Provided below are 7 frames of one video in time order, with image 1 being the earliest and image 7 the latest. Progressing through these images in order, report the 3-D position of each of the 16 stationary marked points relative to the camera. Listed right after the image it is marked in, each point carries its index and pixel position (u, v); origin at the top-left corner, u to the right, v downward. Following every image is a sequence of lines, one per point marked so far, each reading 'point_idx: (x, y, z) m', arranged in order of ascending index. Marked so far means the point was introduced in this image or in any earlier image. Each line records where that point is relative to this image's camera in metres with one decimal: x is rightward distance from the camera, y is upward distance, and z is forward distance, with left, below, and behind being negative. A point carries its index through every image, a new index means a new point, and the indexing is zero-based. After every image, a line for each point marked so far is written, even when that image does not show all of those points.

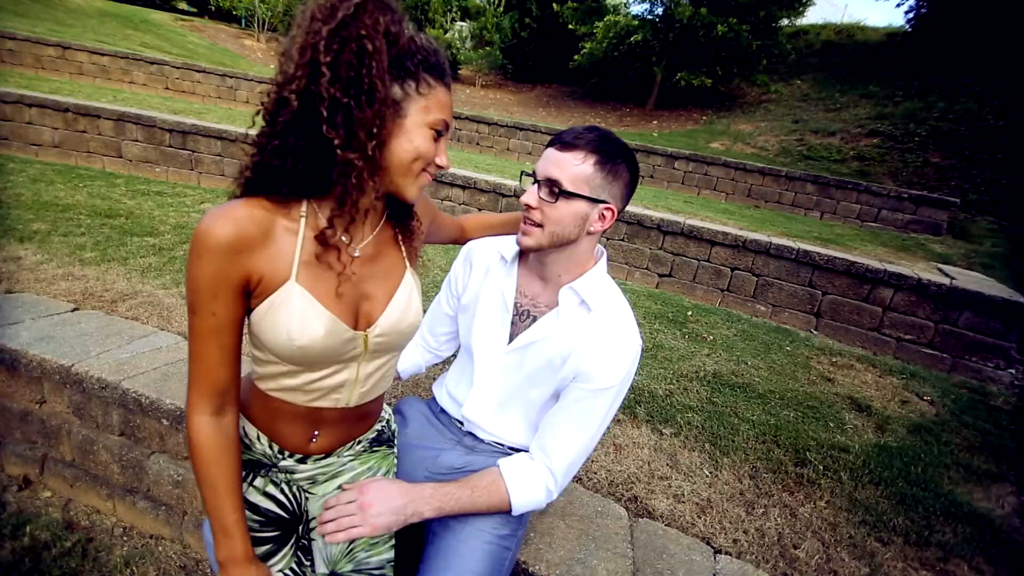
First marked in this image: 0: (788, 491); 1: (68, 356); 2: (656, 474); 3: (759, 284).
0: (+0.9, -0.7, +1.6) m
1: (-1.5, -0.2, +1.6) m
2: (+0.5, -0.6, +1.6) m
3: (+1.8, 0.0, +3.5) m
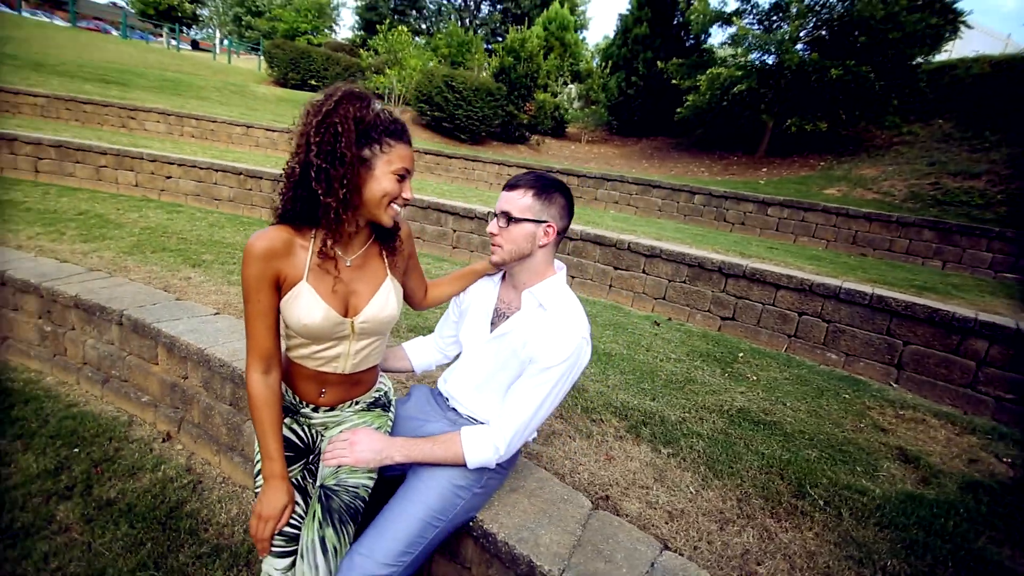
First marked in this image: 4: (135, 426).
0: (+0.9, -0.8, +1.7) m
1: (-1.5, -0.3, +2.3) m
2: (+0.5, -0.7, +1.8) m
3: (+2.2, -0.3, +3.3) m
4: (-1.9, -0.7, +2.5) m
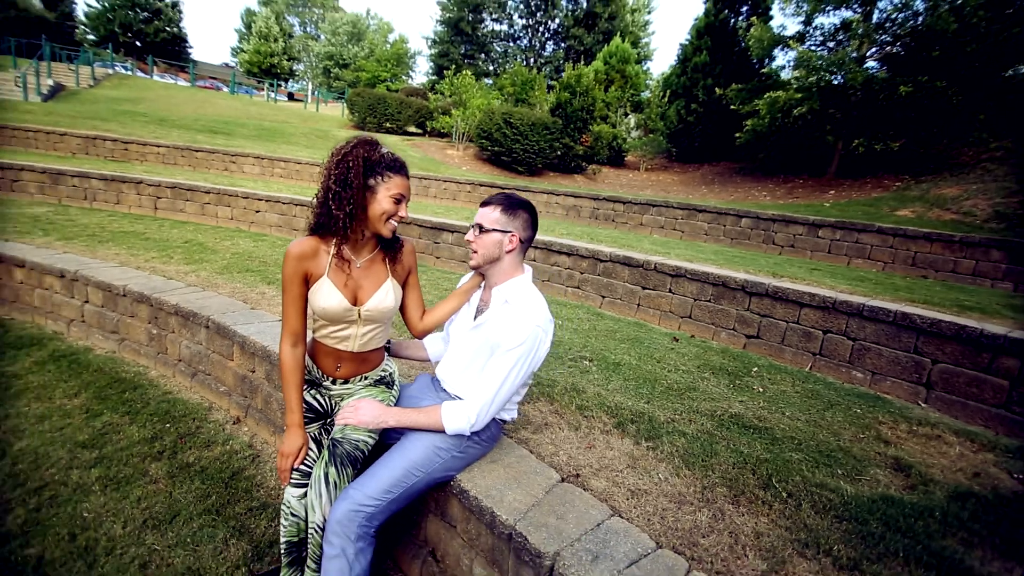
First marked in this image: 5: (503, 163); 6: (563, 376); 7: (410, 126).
0: (+0.8, -0.8, +1.8) m
1: (-1.4, -0.3, +2.8) m
2: (+0.4, -0.7, +2.0) m
3: (+2.4, -0.4, +3.3) m
4: (-1.9, -0.8, +3.0) m
5: (-0.3, +3.9, +15.1) m
6: (+0.3, -0.5, +2.8) m
7: (-4.2, +6.7, +19.7) m
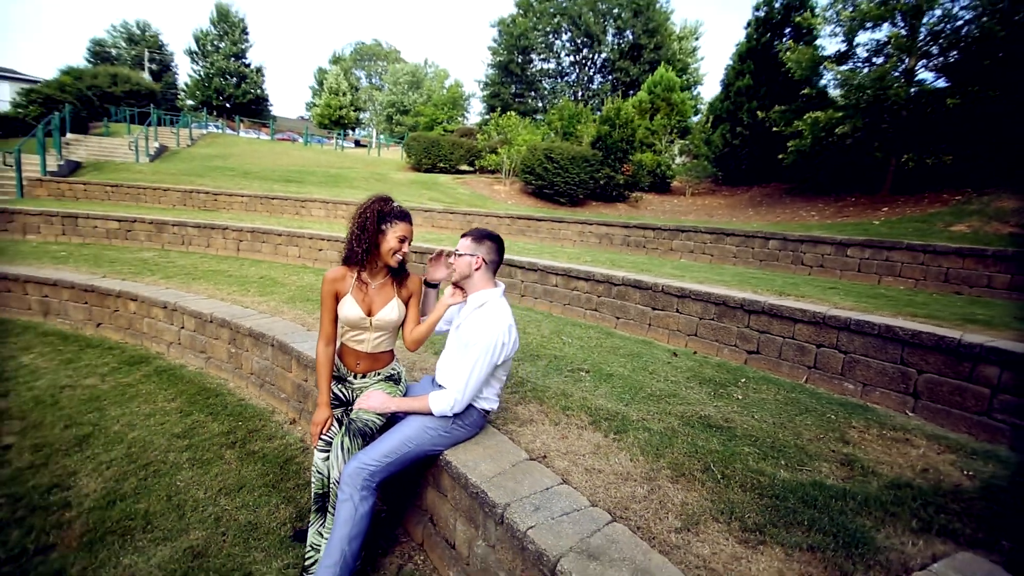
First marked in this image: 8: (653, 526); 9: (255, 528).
0: (+0.7, -0.9, +2.1) m
1: (-1.4, -0.5, +3.4) m
2: (+0.3, -0.8, +2.4) m
3: (+2.4, -0.5, +3.5) m
4: (-1.8, -1.0, +3.7) m
5: (+1.1, +3.0, +15.8) m
6: (+0.3, -0.6, +3.2) m
7: (-2.2, +5.5, +20.9) m
8: (+0.5, -0.9, +1.8) m
9: (-1.3, -1.2, +2.4) m
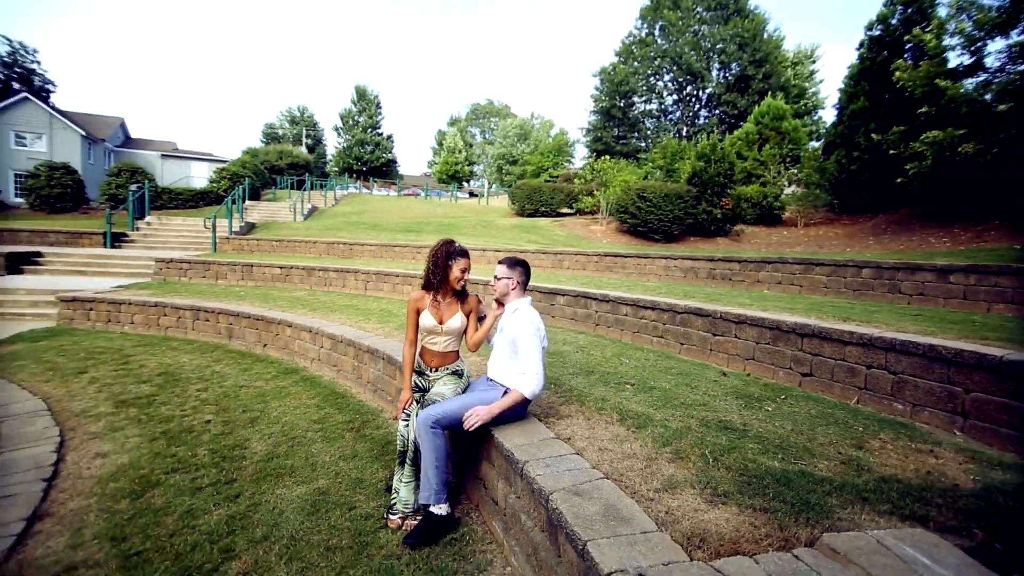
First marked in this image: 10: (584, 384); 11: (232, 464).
0: (+0.9, -0.9, +2.6) m
1: (-0.9, -0.7, +4.3) m
2: (+0.5, -0.9, +2.9) m
3: (+2.8, -0.7, +3.5) m
4: (-1.3, -1.2, +4.6) m
5: (+4.4, +1.8, +16.1) m
6: (+0.7, -0.8, +3.8) m
7: (+2.4, +3.8, +22.0) m
8: (+0.6, -1.0, +2.3) m
9: (-1.0, -1.3, +3.3) m
10: (+0.6, -0.8, +4.0) m
11: (-2.1, -1.3, +3.5) m
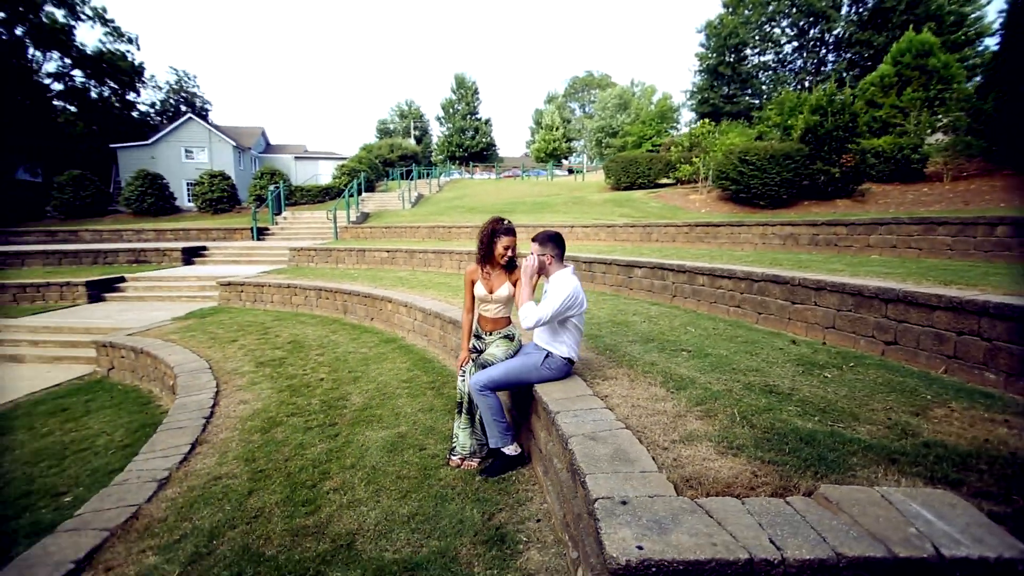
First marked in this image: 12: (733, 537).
0: (+1.1, -0.7, +2.7) m
1: (-0.3, -0.5, +4.8) m
2: (+0.8, -0.7, +3.1) m
3: (+3.2, -0.4, +3.2) m
4: (-0.6, -0.9, +5.2) m
5: (+7.3, +2.7, +14.9) m
6: (+1.1, -0.6, +3.9) m
7: (+6.6, +4.9, +21.1) m
8: (+0.8, -0.8, +2.5) m
9: (-0.6, -1.1, +3.8) m
10: (+1.1, -0.5, +4.1) m
11: (-1.6, -1.1, +4.3) m
12: (+0.8, -0.9, +1.7) m
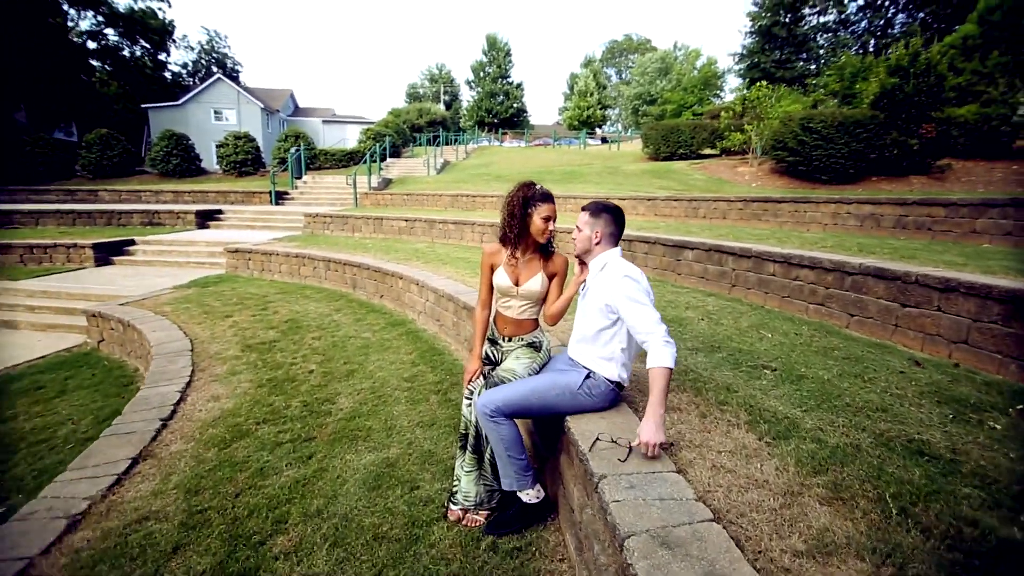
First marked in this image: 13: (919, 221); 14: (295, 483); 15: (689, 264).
0: (+1.1, -0.8, +1.8) m
1: (-0.1, -0.3, +3.9) m
2: (+0.9, -0.7, +2.1) m
3: (+3.3, -0.5, +2.1) m
4: (-0.4, -0.8, +4.3) m
5: (+8.2, +3.2, +13.4) m
6: (+1.3, -0.5, +2.9) m
7: (+7.9, +5.8, +19.5) m
8: (+0.8, -0.8, +1.6) m
9: (-0.5, -1.0, +3.0) m
10: (+1.3, -0.5, +3.2) m
11: (-1.4, -1.0, +3.5) m
12: (+0.8, -1.0, +0.7) m
13: (+5.6, +0.9, +6.6) m
14: (-1.2, -1.1, +2.7) m
15: (+2.2, +0.3, +5.8) m
